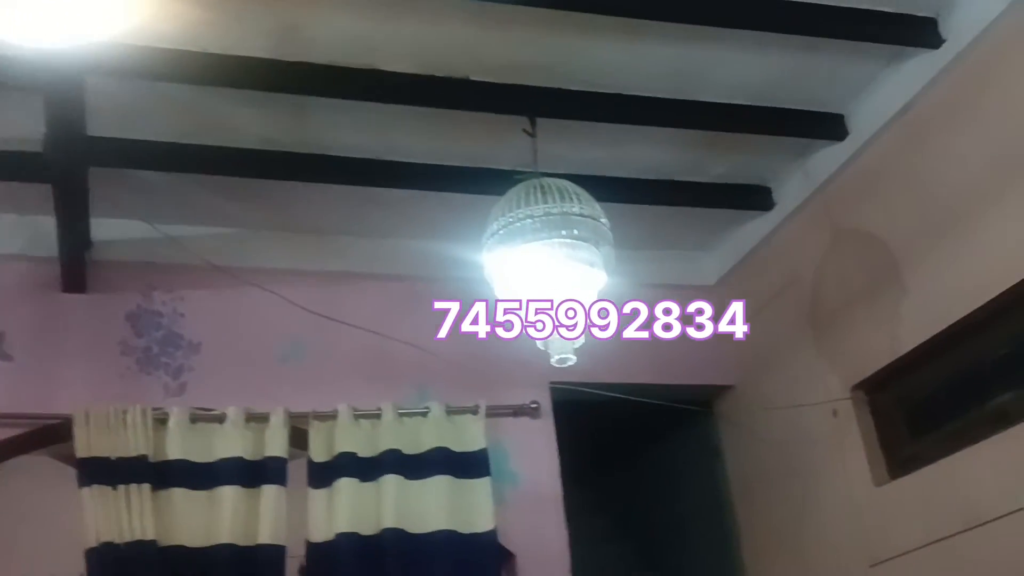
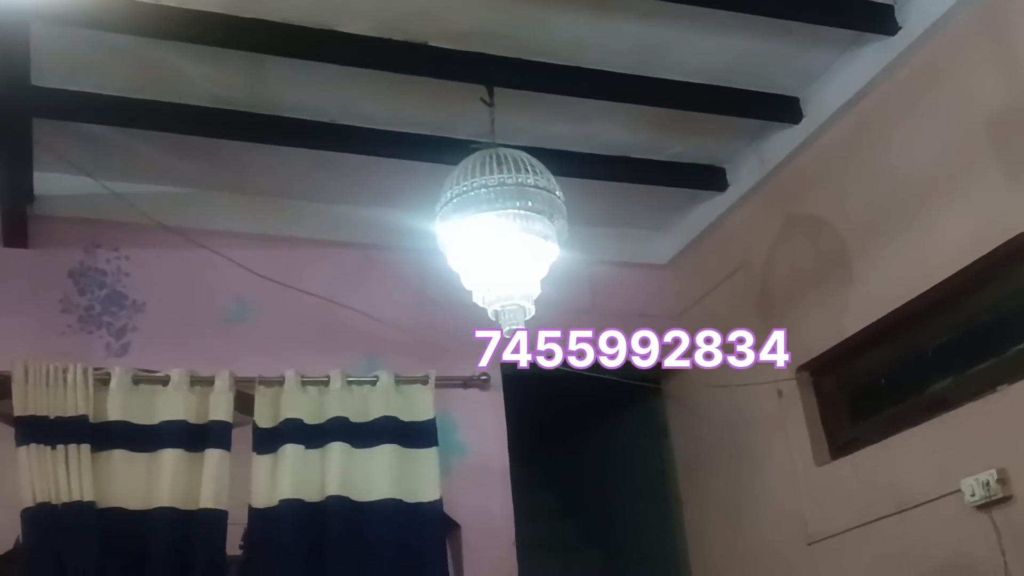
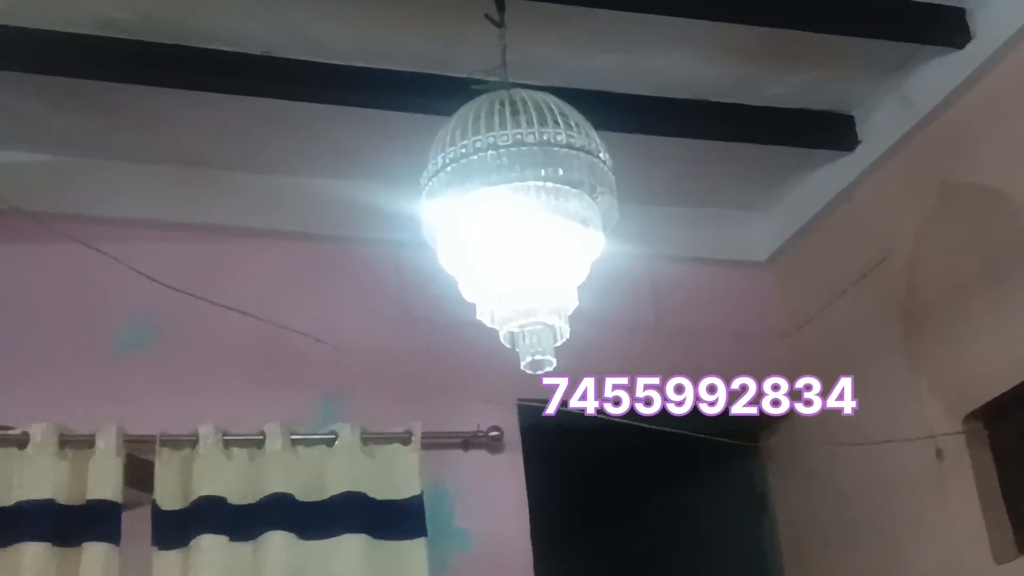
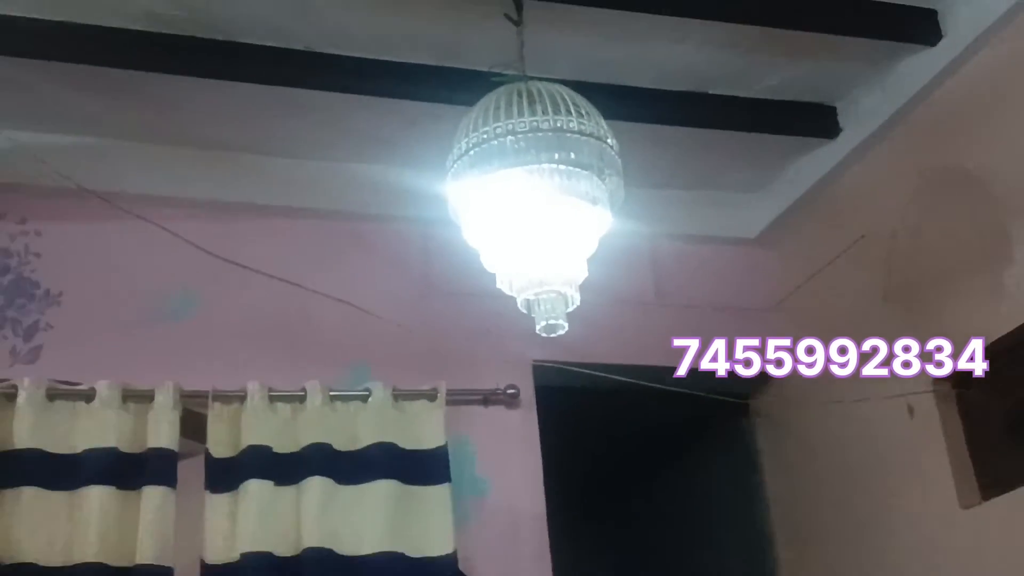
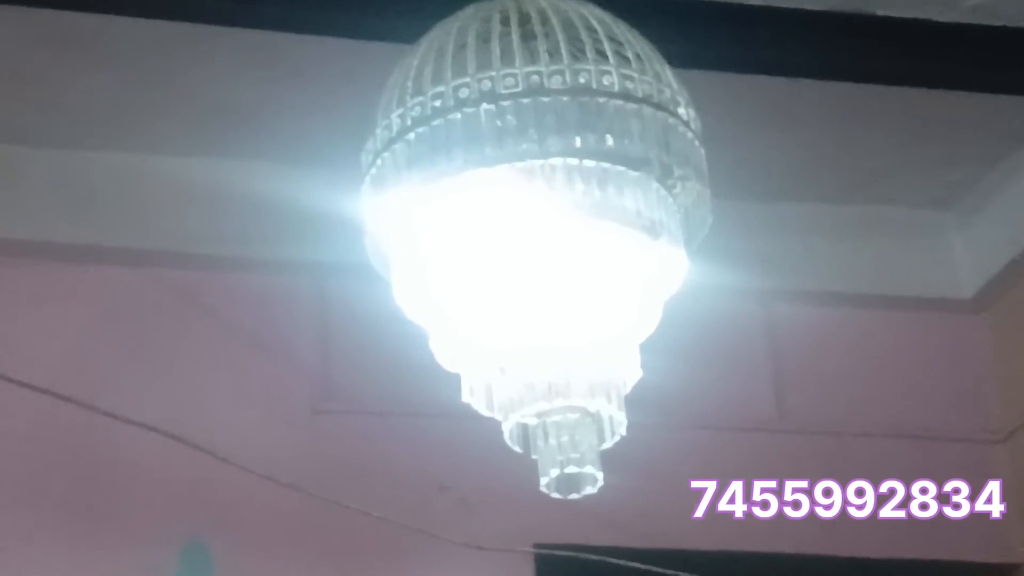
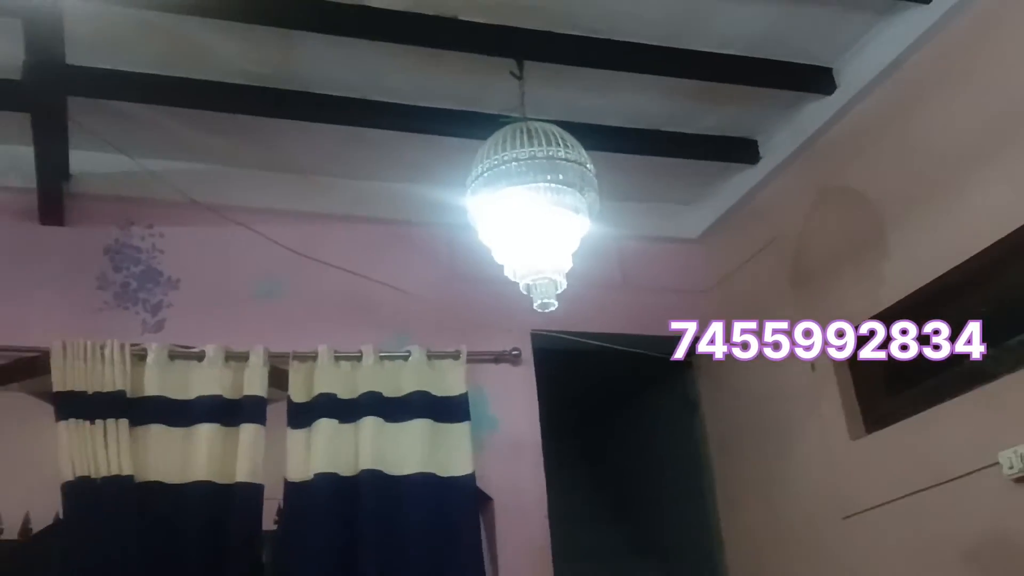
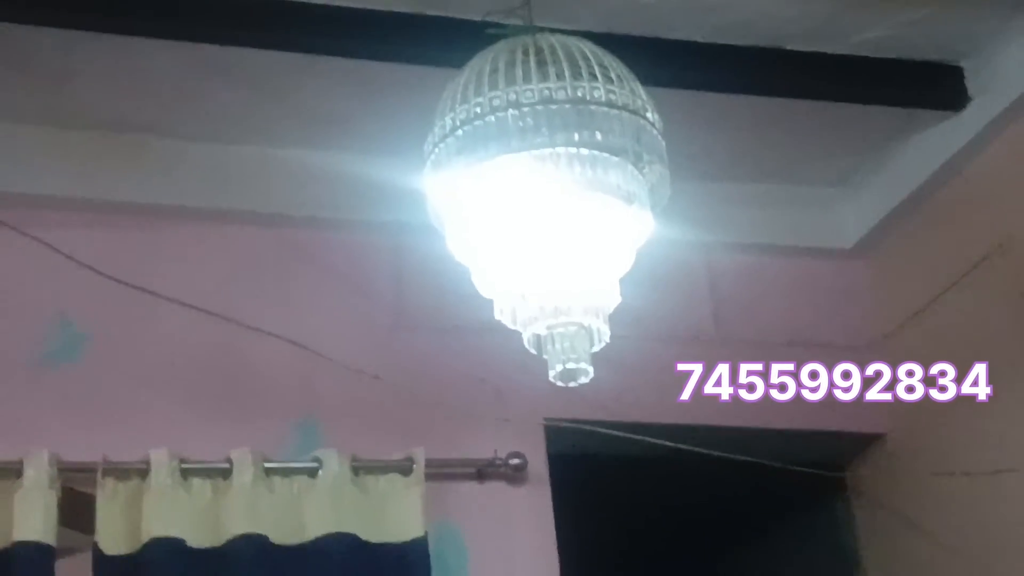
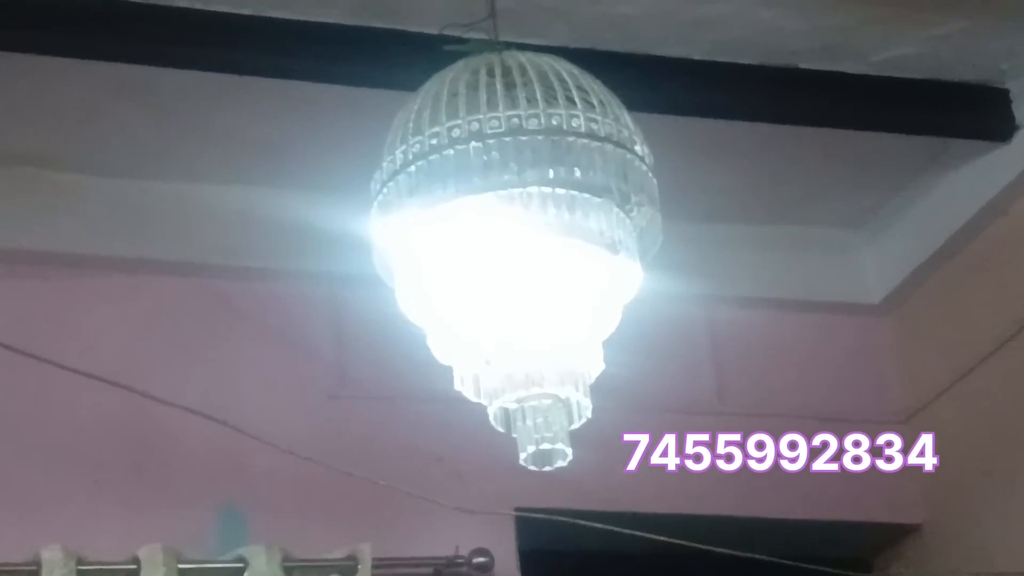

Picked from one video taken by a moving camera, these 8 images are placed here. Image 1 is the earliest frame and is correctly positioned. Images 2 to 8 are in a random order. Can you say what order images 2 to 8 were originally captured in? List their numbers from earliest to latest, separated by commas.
2, 3, 8, 5, 7, 4, 6
